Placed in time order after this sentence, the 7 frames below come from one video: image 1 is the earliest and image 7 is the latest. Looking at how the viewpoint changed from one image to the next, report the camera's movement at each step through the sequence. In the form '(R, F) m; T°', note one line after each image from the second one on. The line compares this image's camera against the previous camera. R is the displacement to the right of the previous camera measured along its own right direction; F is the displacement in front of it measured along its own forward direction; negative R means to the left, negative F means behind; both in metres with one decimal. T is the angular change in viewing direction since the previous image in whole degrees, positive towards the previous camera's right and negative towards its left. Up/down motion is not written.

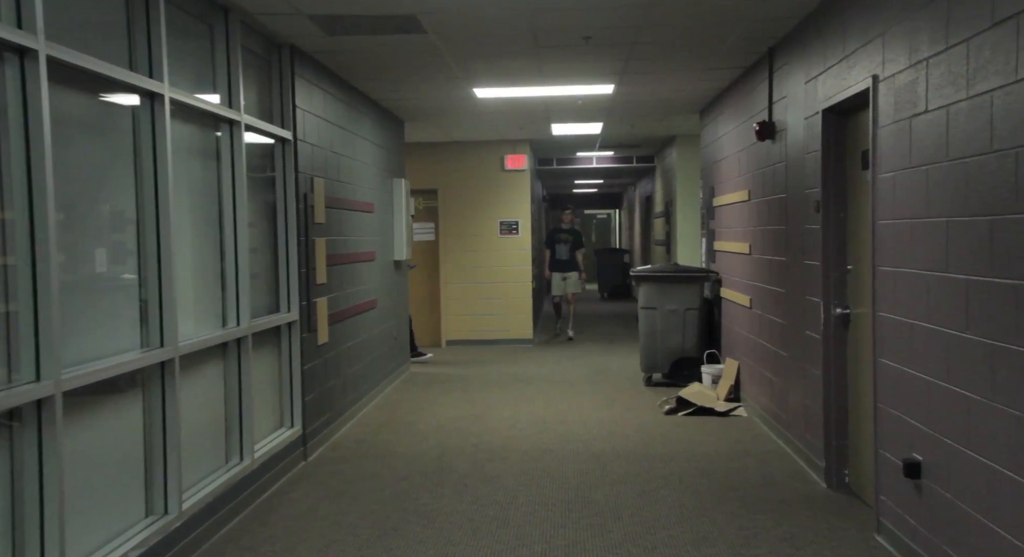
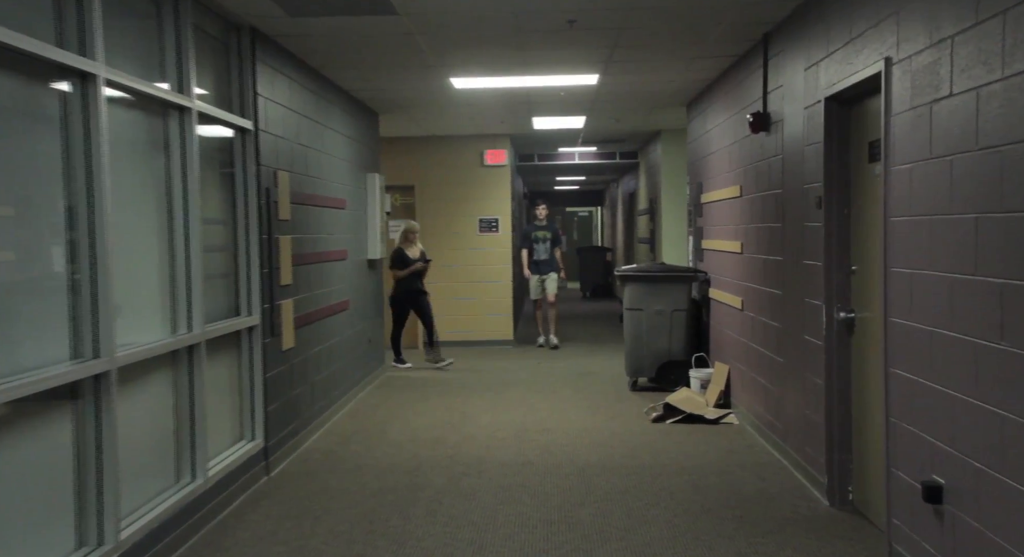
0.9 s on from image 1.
(0.0, +0.4) m; +1°
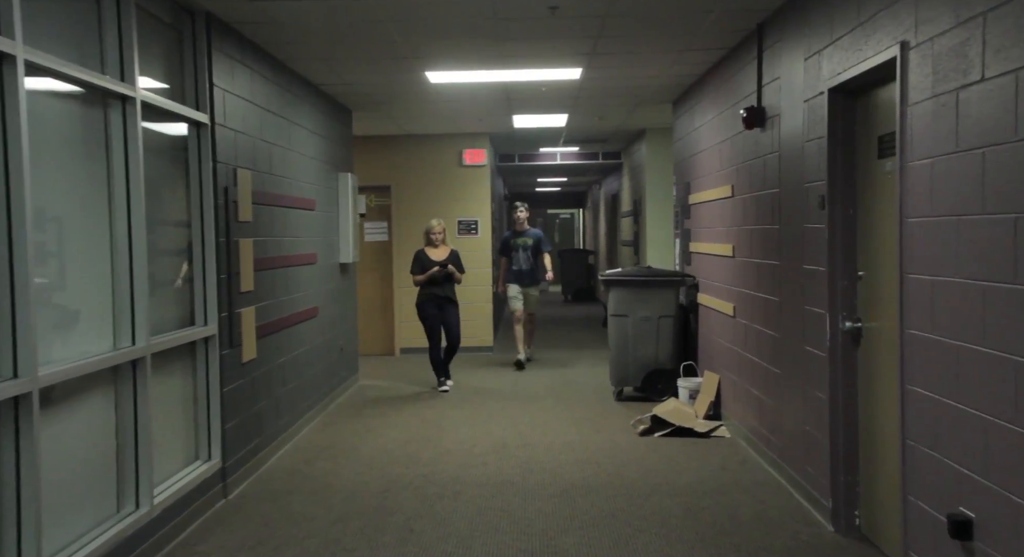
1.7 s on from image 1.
(0.0, +0.4) m; +1°
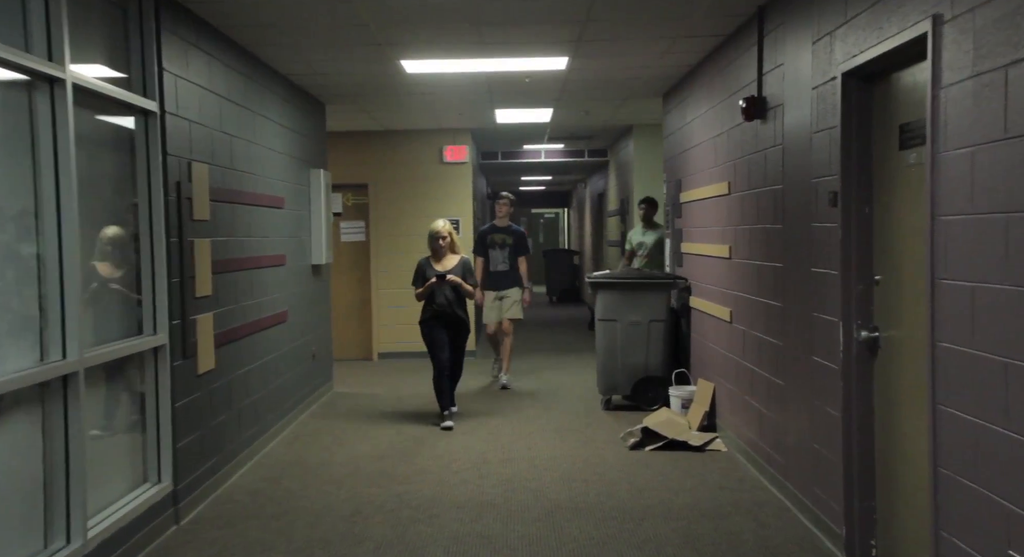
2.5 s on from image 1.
(0.0, +0.4) m; +1°
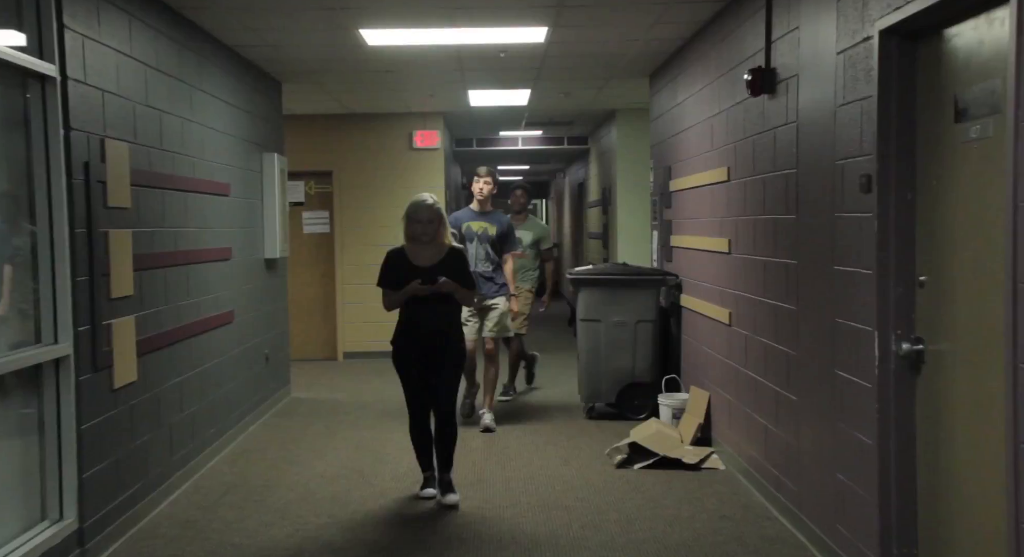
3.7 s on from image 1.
(0.0, +0.6) m; +2°
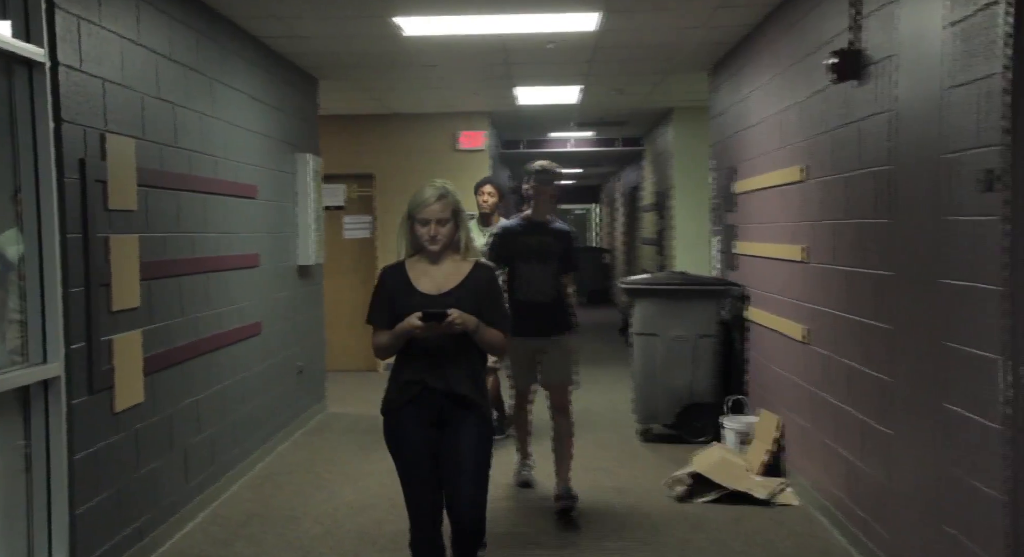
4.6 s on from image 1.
(0.0, +0.5) m; -3°
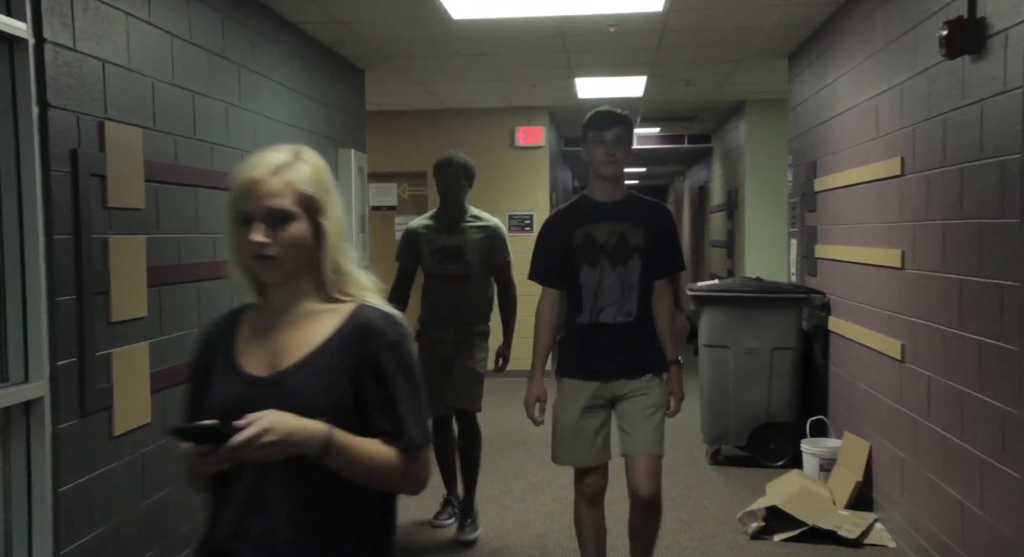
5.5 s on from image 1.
(0.0, +0.5) m; -4°
